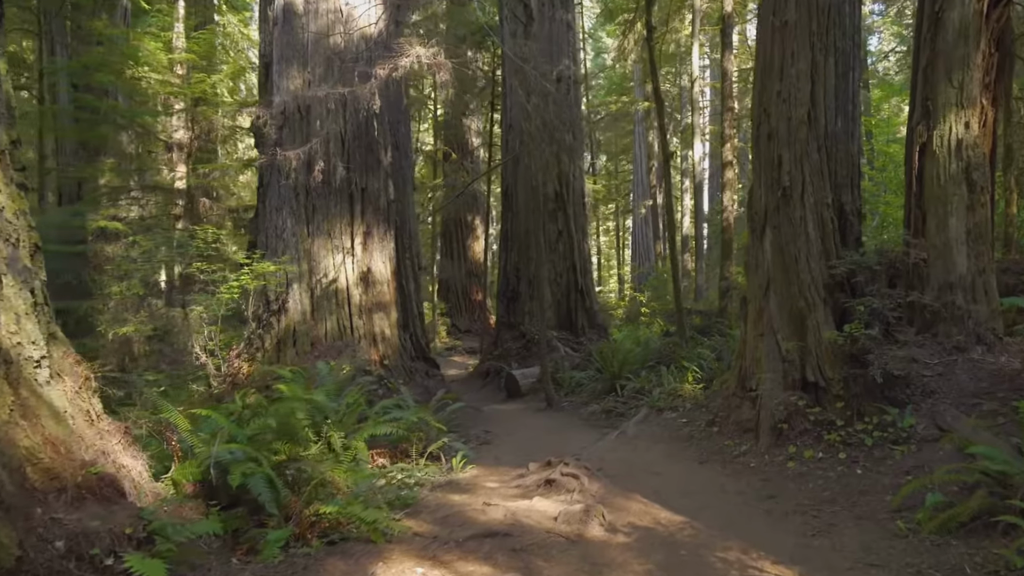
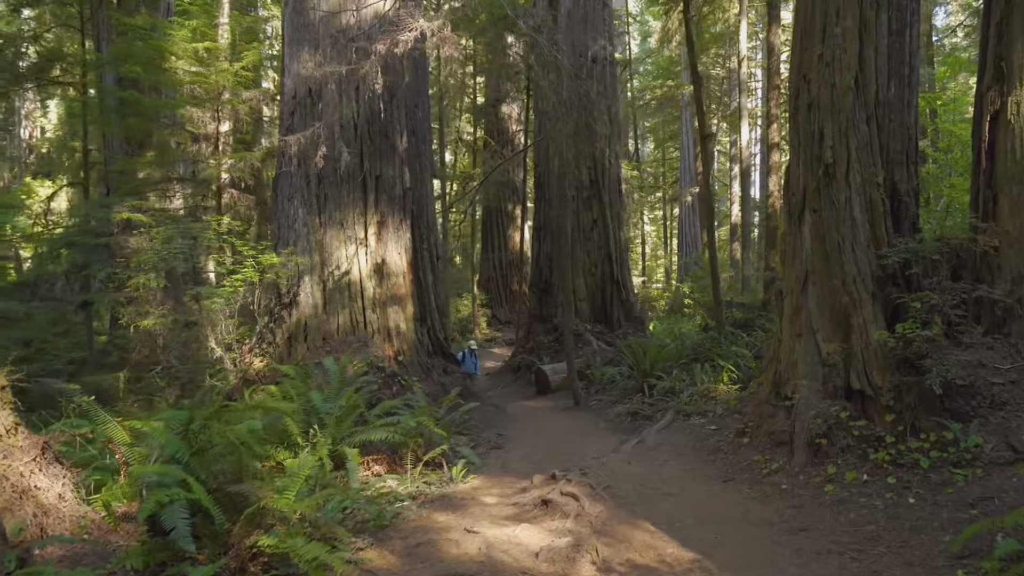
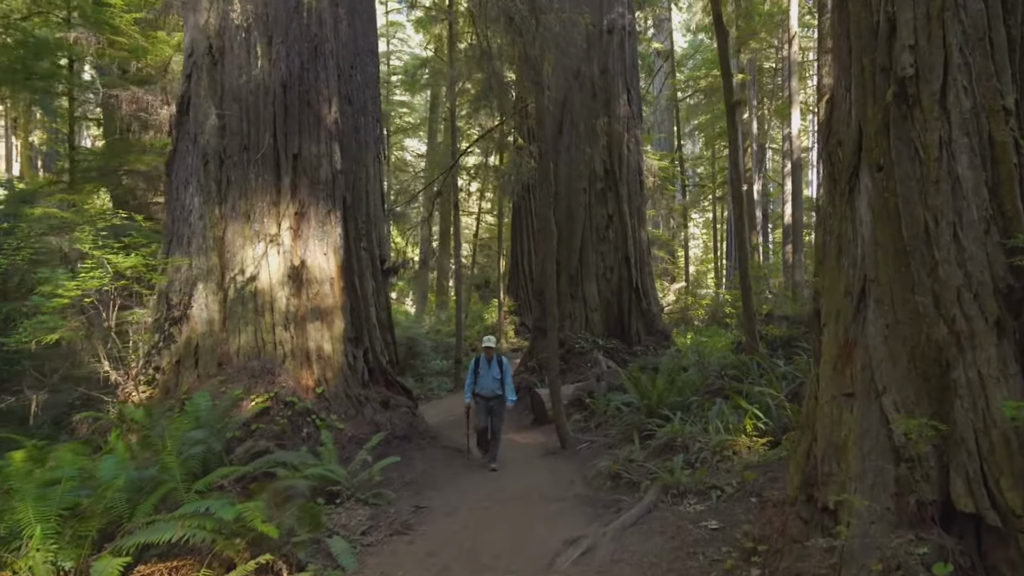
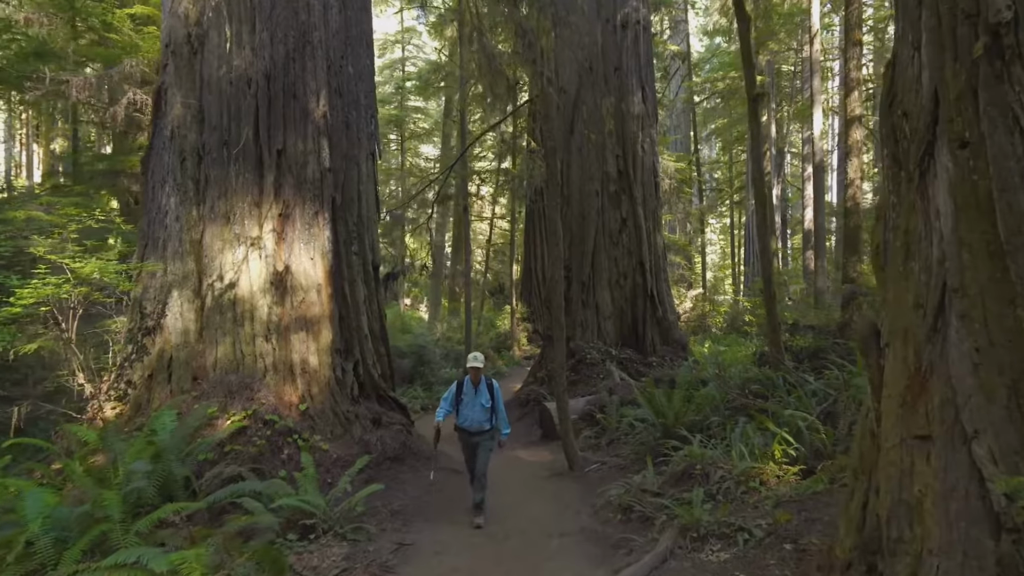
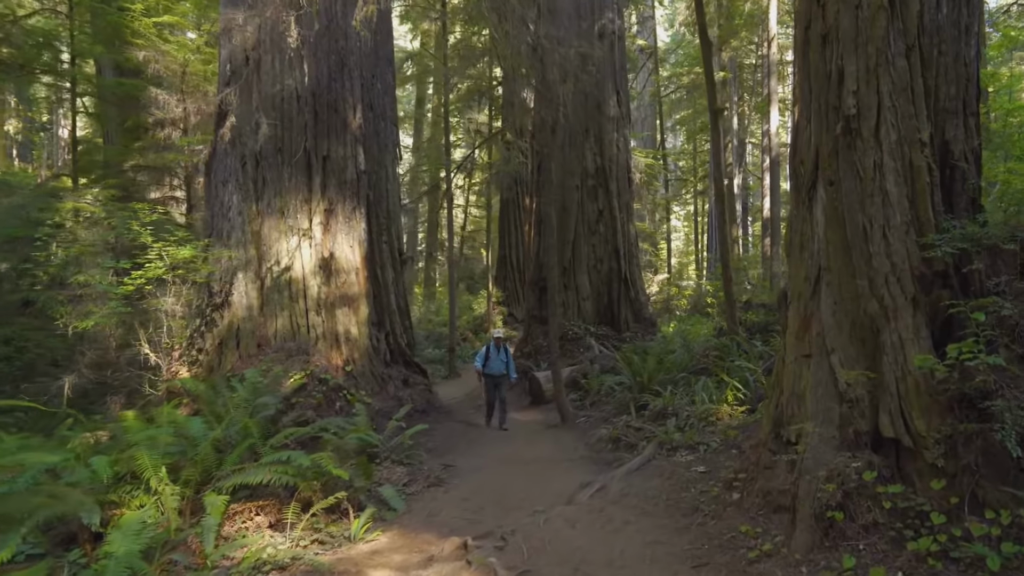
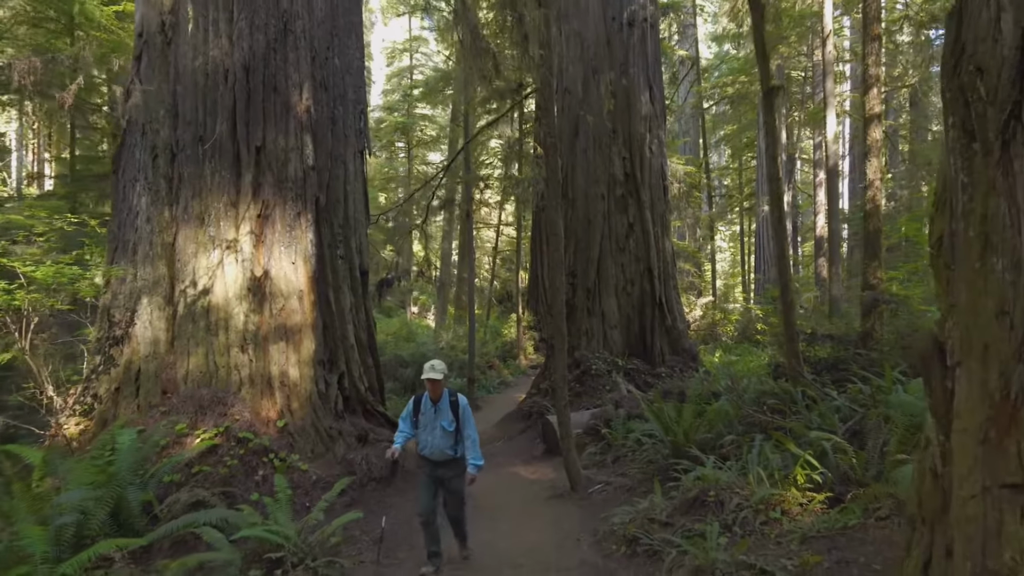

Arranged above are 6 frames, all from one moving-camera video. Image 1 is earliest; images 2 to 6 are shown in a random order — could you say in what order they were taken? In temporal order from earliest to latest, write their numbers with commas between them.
2, 5, 3, 4, 6
